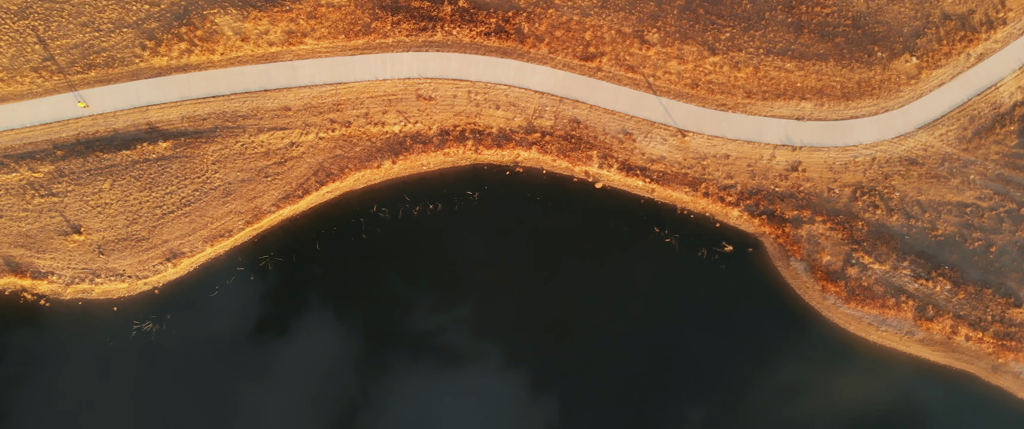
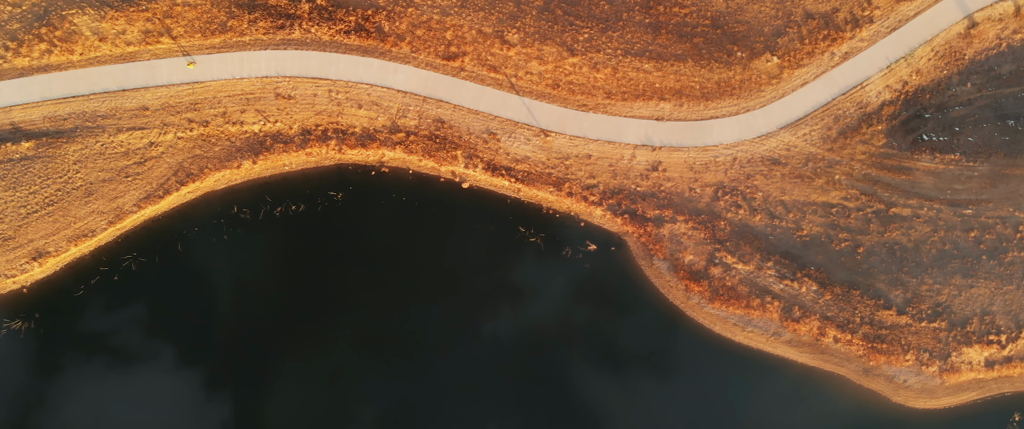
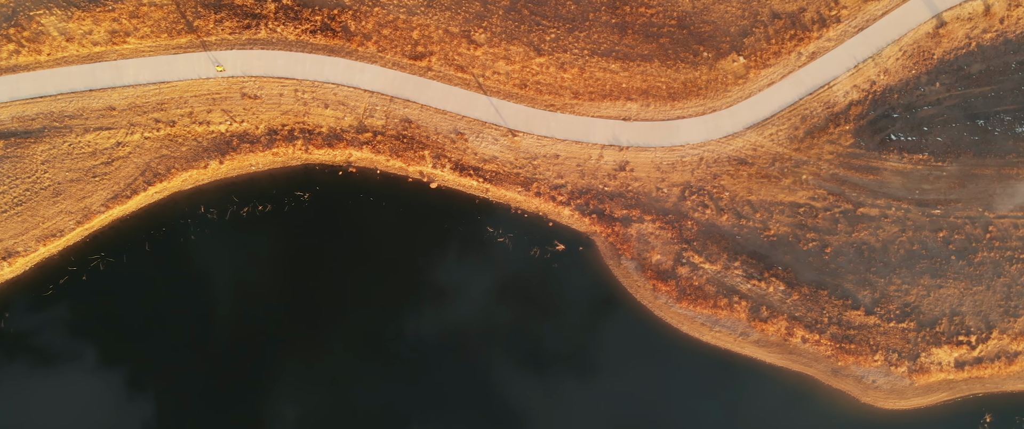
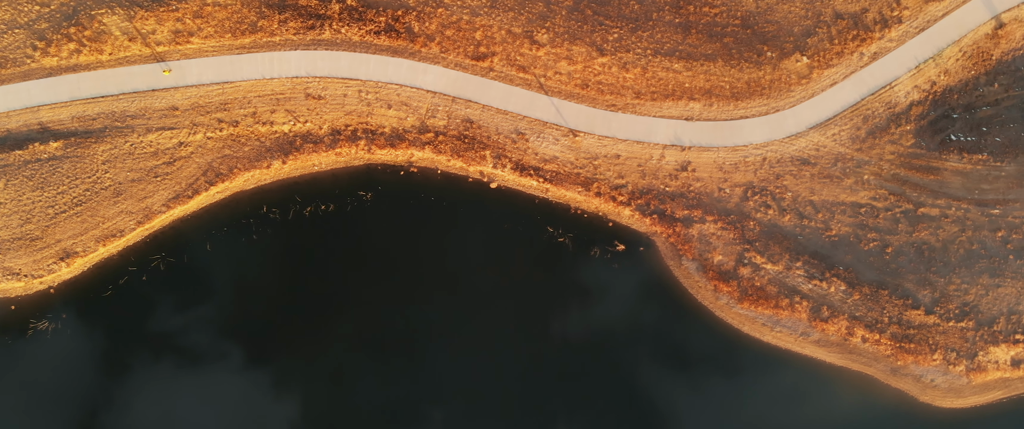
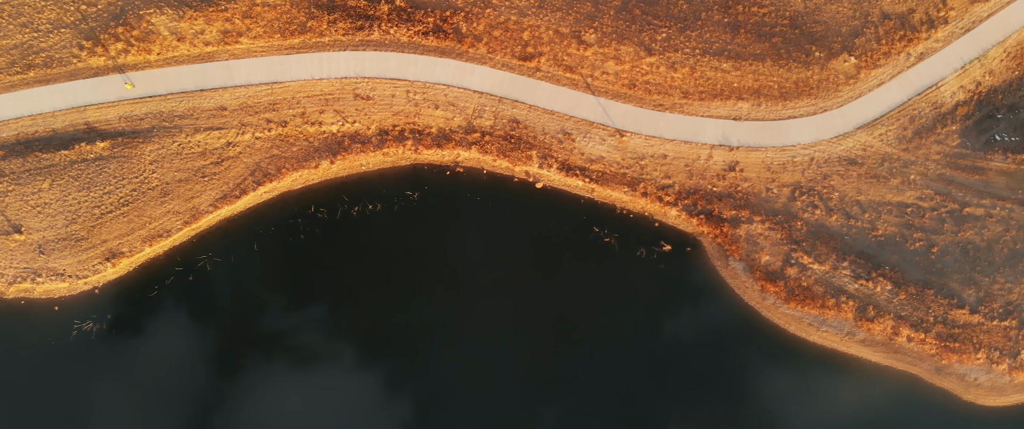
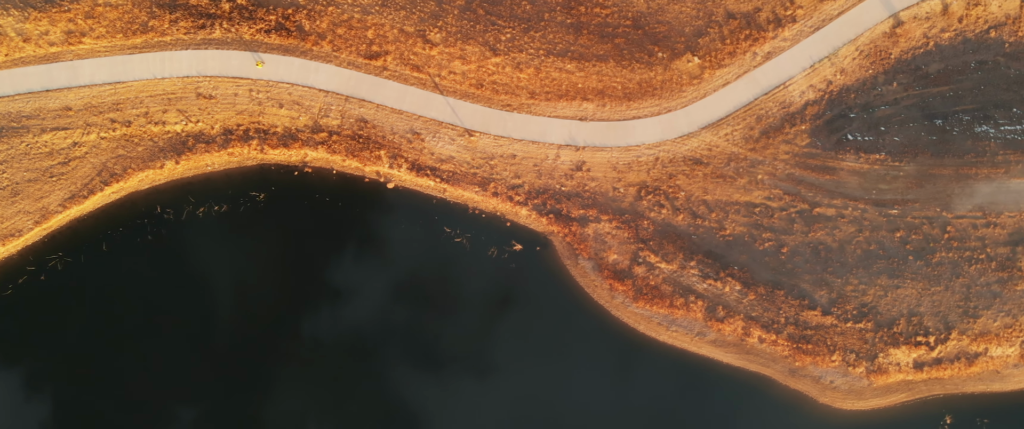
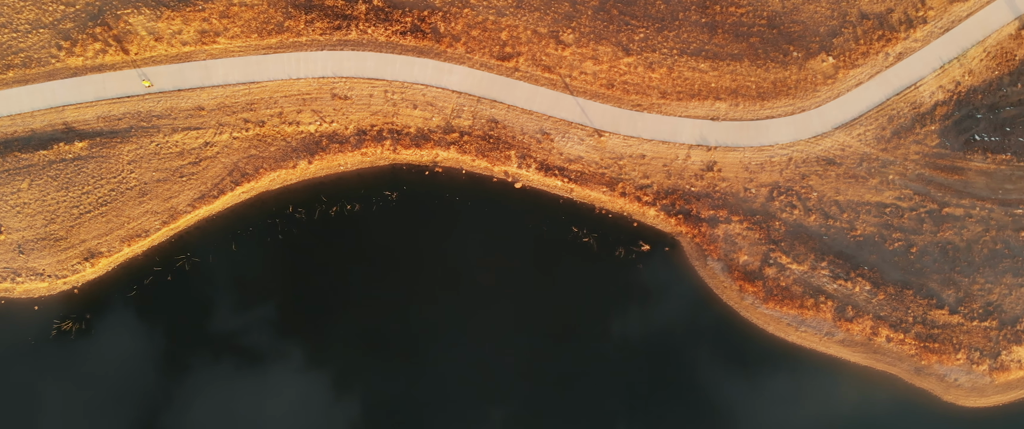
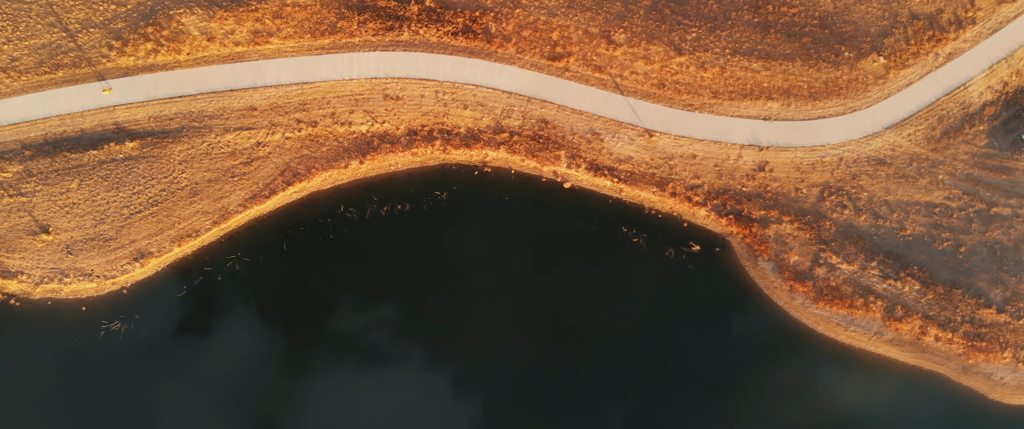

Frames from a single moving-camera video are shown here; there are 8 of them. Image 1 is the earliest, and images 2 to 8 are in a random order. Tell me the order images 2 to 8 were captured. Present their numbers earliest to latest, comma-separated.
8, 5, 7, 4, 2, 3, 6
